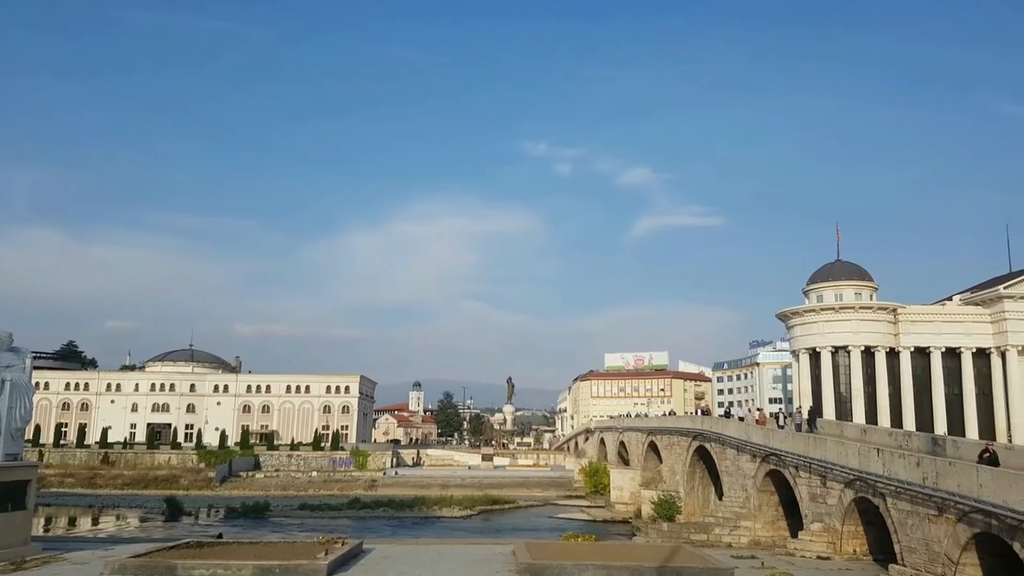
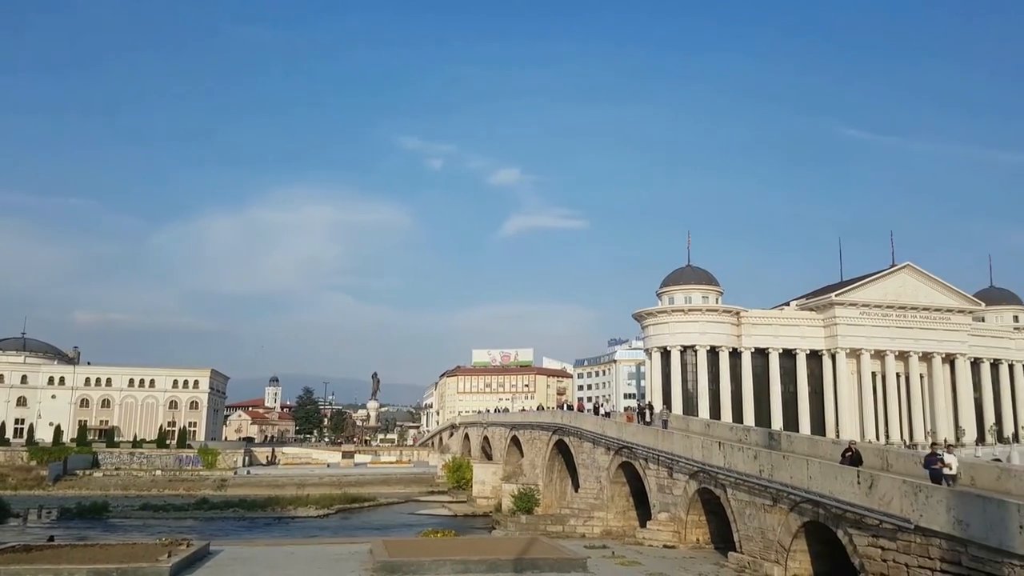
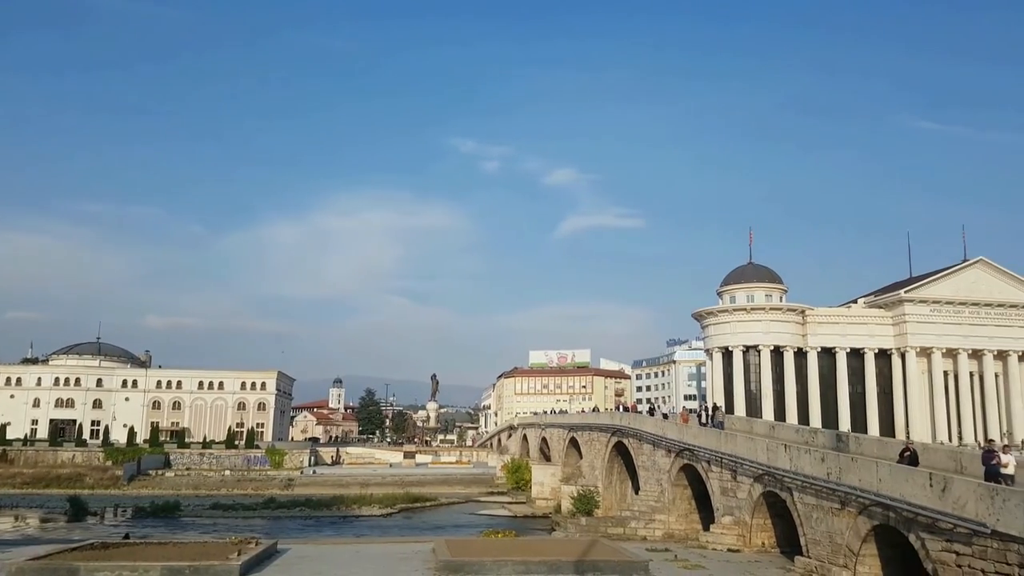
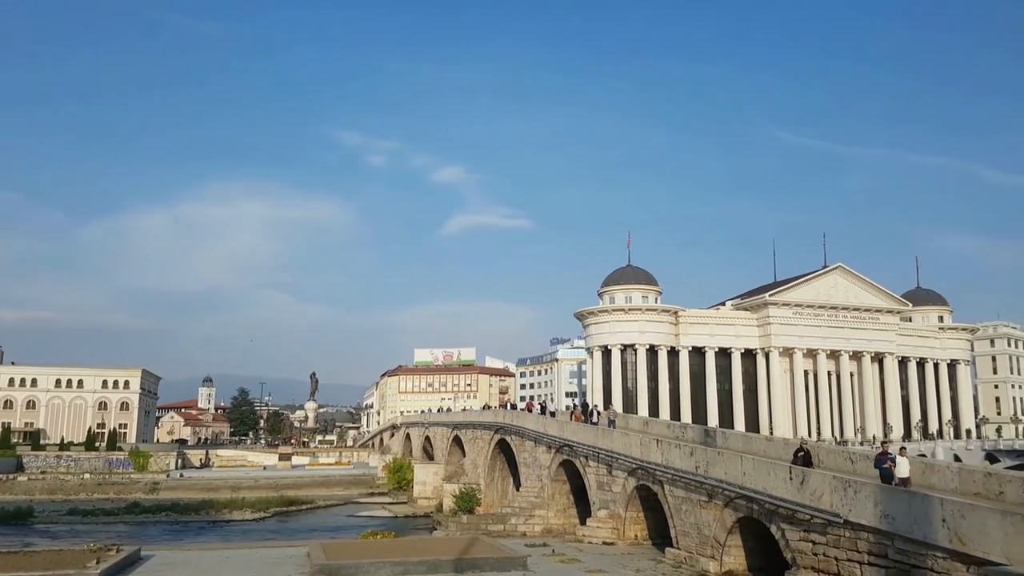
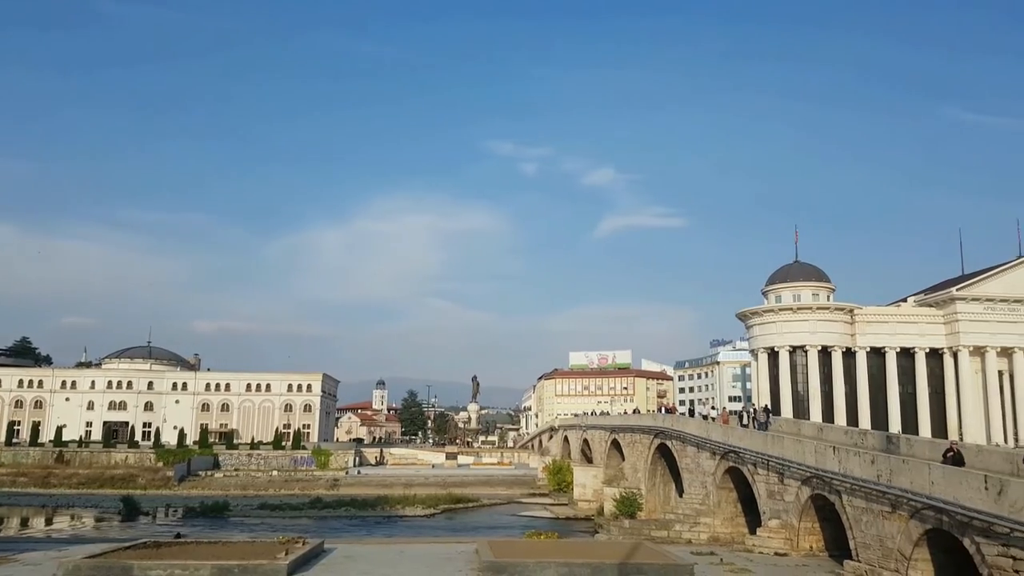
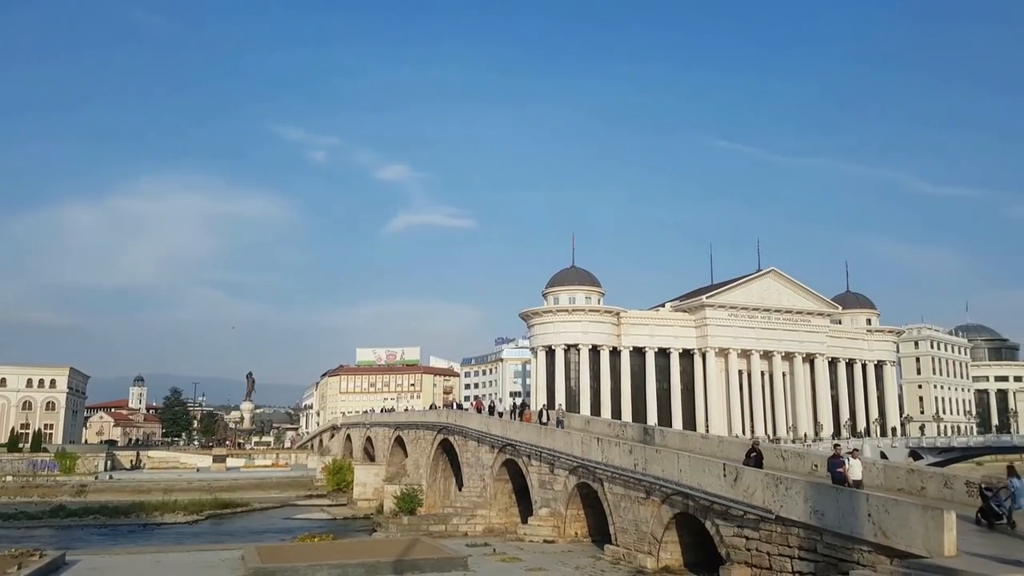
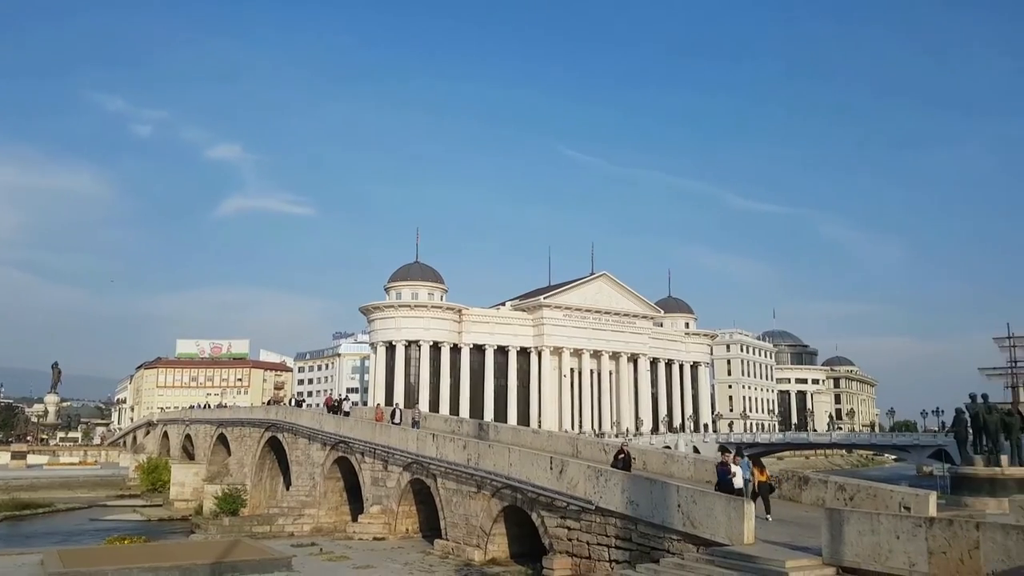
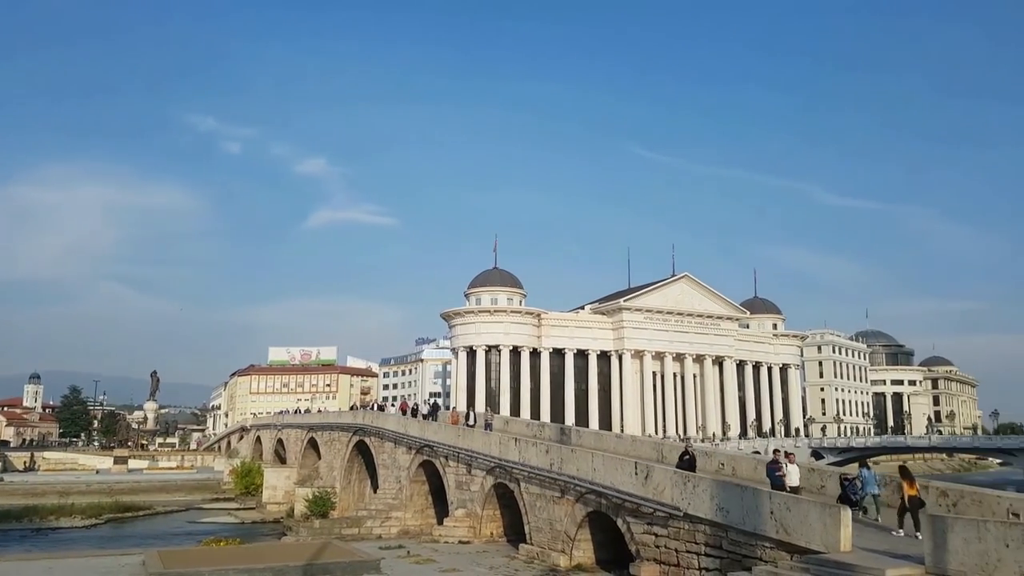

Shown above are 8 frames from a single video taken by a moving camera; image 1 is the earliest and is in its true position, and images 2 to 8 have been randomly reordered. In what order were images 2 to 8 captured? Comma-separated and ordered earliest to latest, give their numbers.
5, 3, 2, 4, 6, 8, 7
